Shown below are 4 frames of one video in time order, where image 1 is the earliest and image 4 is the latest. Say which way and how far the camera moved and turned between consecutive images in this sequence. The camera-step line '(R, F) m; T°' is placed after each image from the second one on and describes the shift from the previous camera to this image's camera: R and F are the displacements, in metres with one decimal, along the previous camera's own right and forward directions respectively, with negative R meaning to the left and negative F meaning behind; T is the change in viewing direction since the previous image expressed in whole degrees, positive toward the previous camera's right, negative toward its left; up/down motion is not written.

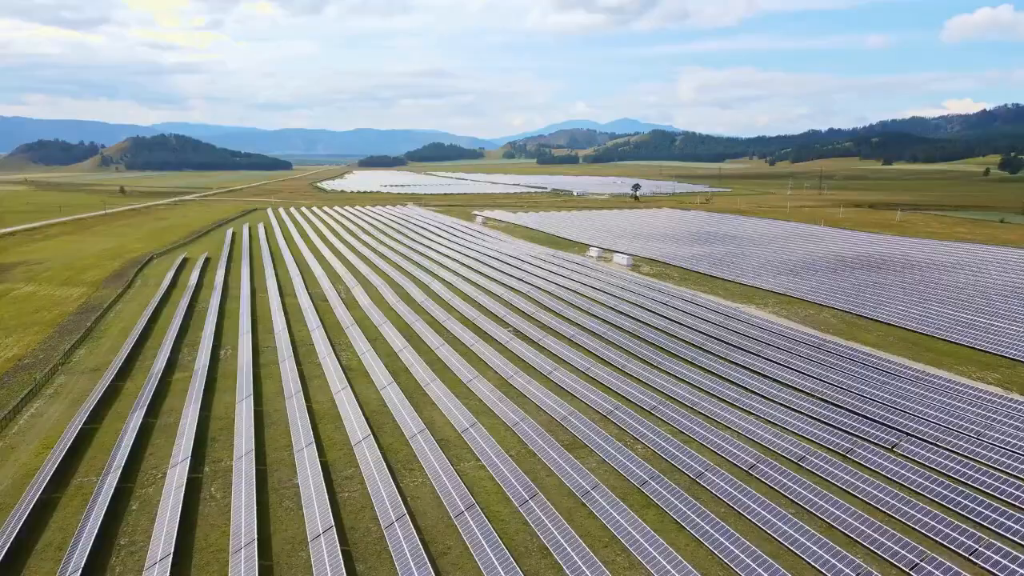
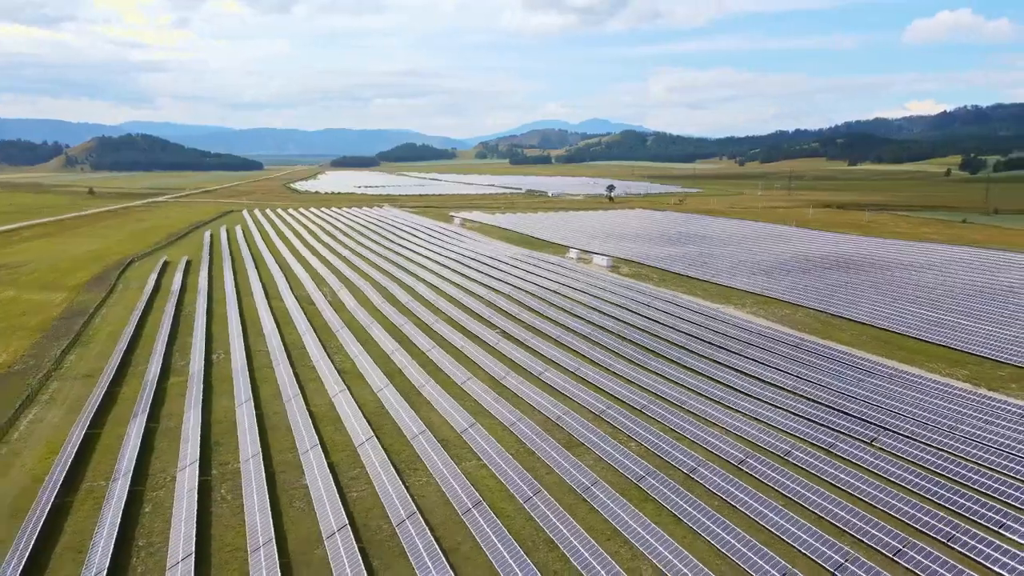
(-0.7, -0.6) m; +2°
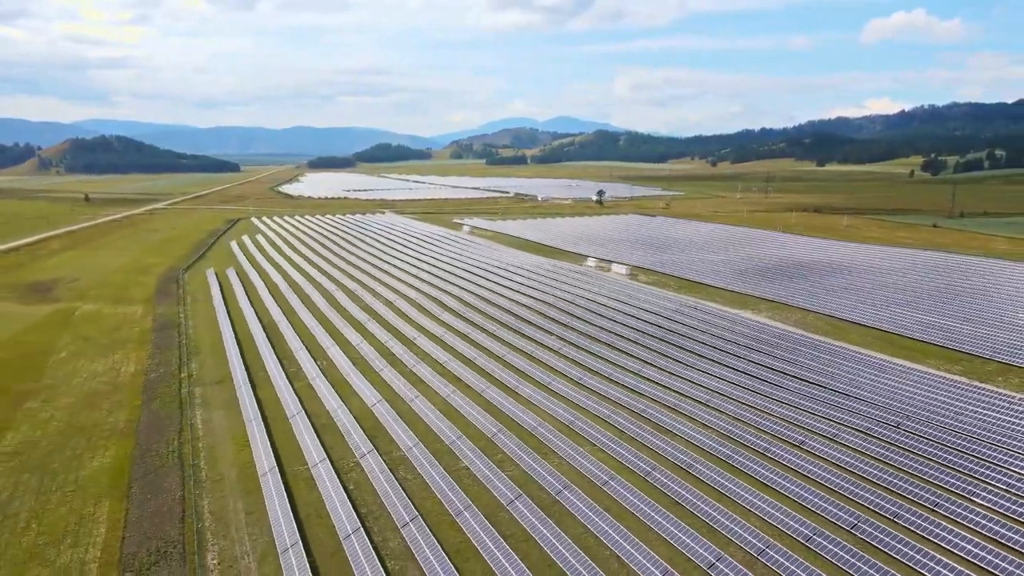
(-4.5, -3.9) m; +3°
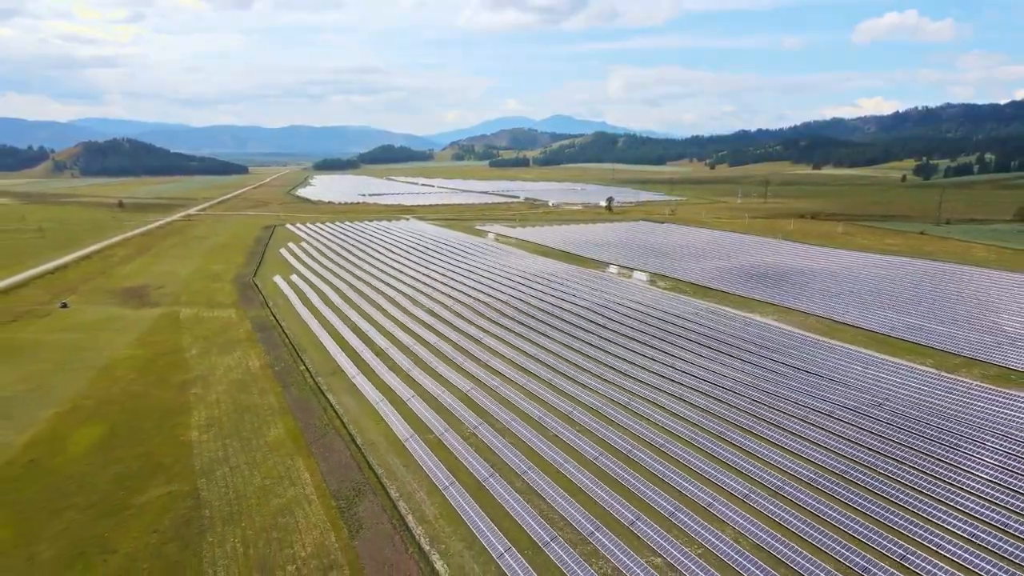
(-3.3, -6.1) m; 0°
